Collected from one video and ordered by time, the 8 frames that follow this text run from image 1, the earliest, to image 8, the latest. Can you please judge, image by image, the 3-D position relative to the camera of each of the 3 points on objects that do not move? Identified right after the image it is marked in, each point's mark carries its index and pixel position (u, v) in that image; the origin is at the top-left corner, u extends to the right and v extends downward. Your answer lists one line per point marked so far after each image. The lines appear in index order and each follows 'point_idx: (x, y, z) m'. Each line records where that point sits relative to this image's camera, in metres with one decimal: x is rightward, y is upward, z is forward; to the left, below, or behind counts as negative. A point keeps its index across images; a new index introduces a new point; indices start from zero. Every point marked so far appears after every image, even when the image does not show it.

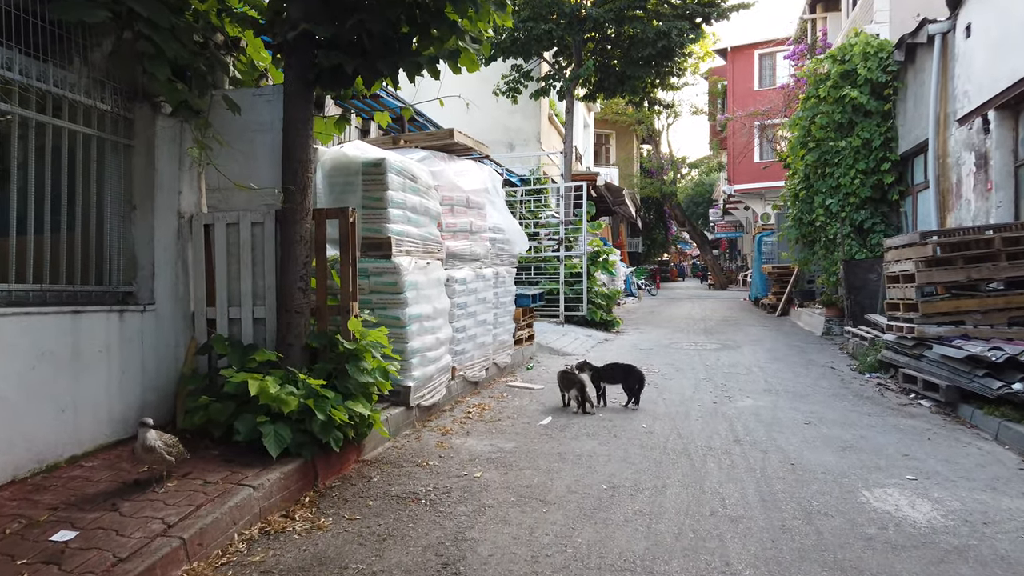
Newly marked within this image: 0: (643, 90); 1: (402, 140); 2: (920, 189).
0: (+2.7, +4.0, +14.4) m
1: (-1.0, +1.4, +6.6) m
2: (+6.1, +1.5, +10.6) m
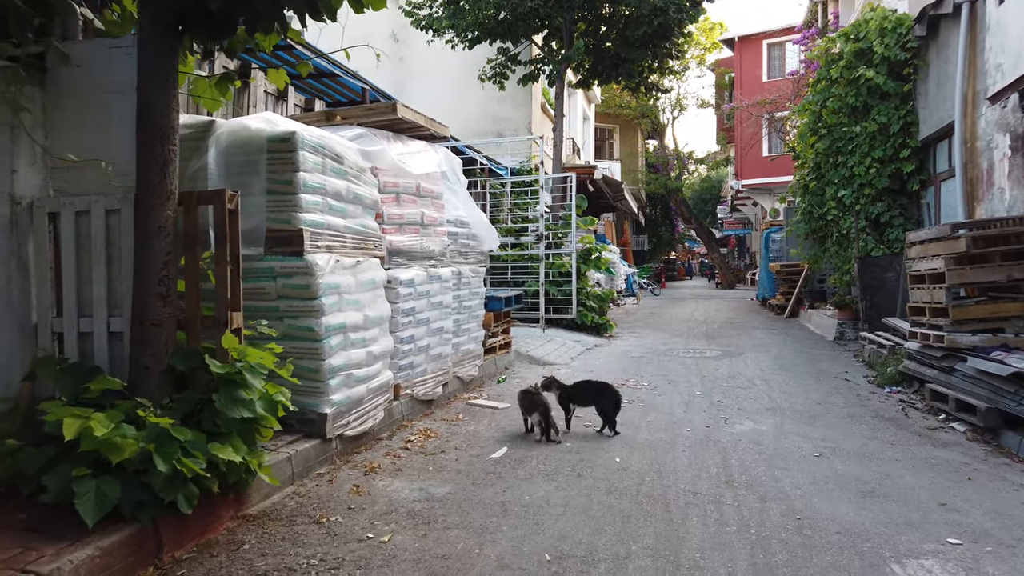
0: (+2.4, +4.0, +13.4) m
1: (-1.4, +1.4, +5.6) m
2: (+5.8, +1.5, +9.5) m
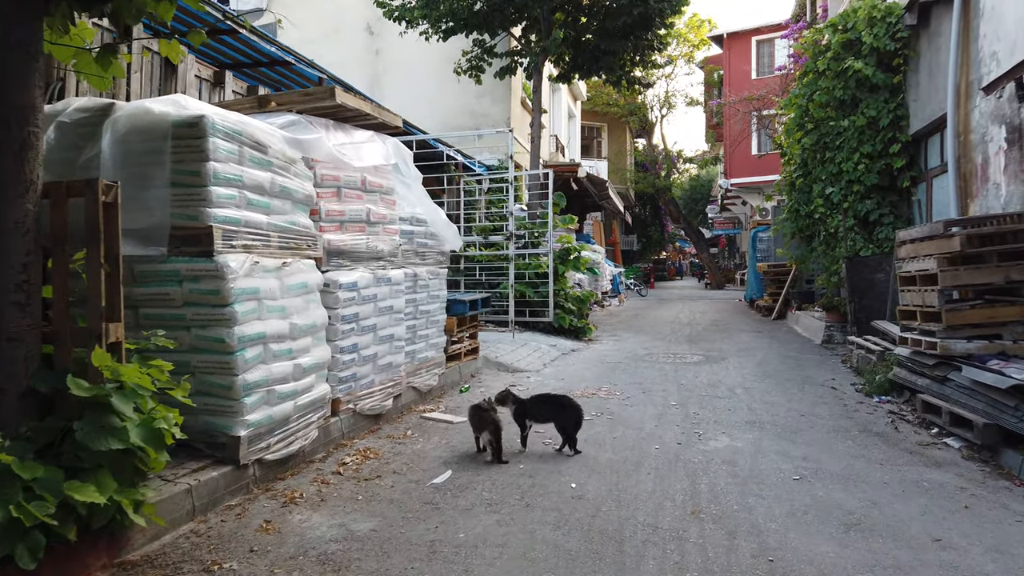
0: (+2.0, +4.0, +12.9) m
1: (-1.7, +1.3, +5.1) m
2: (+5.4, +1.5, +9.0) m
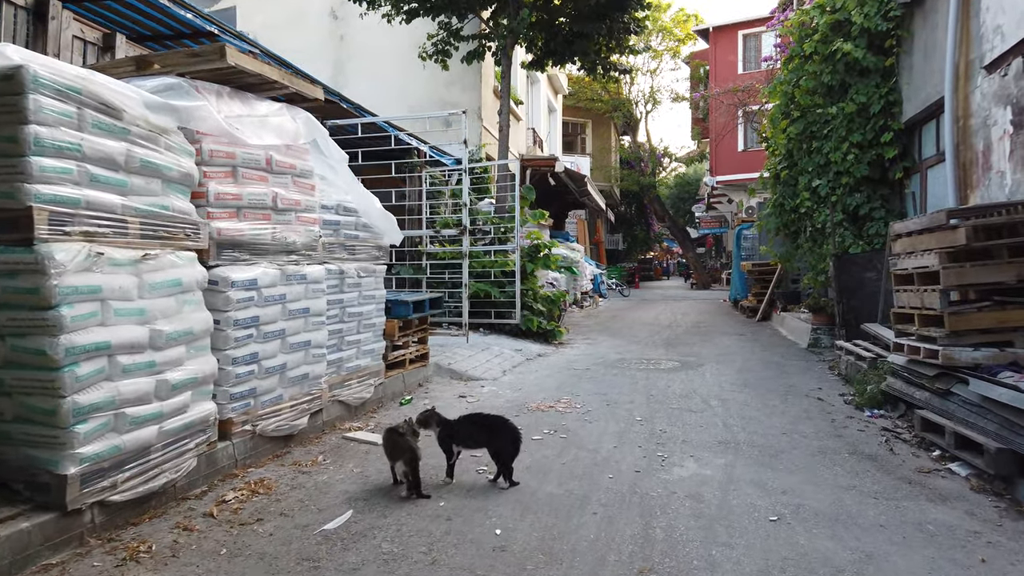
0: (+1.4, +4.0, +12.1) m
1: (-2.2, +1.4, +4.3) m
2: (+4.9, +1.5, +8.3) m
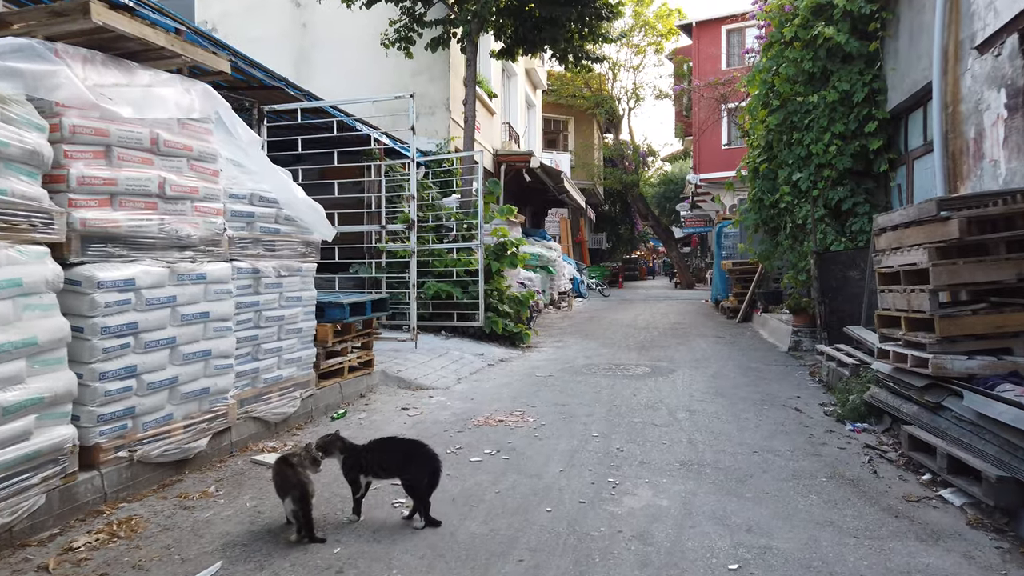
0: (+0.9, +4.0, +11.5) m
1: (-2.6, +1.3, +3.6) m
2: (+4.4, +1.5, +7.8) m
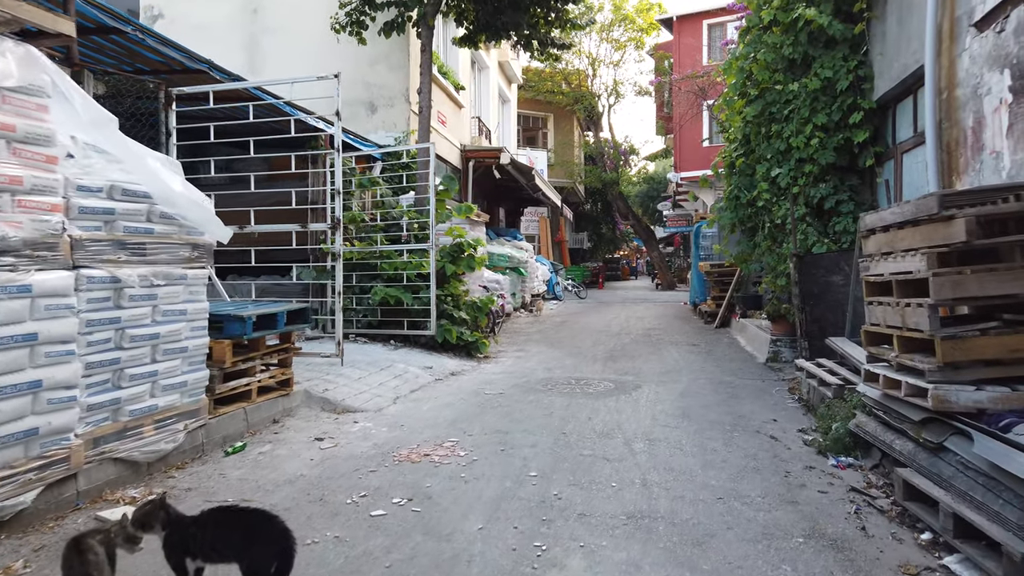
0: (+0.3, +3.9, +10.7) m
1: (-3.0, +1.3, +2.8) m
2: (+3.9, +1.4, +7.0) m
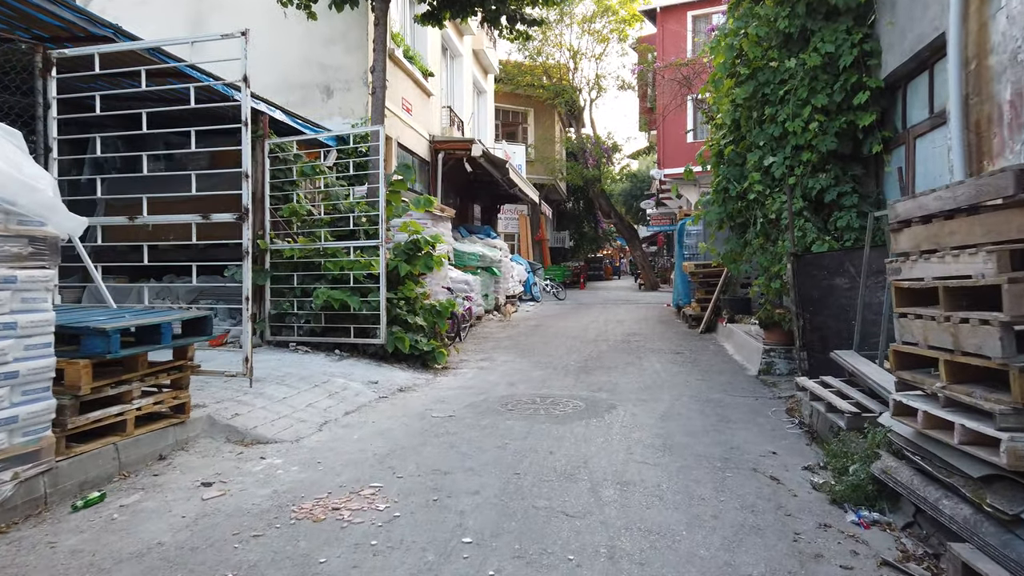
0: (-0.1, +3.9, +9.7) m
1: (-3.3, +1.2, +1.7) m
2: (+3.5, +1.4, +6.1) m
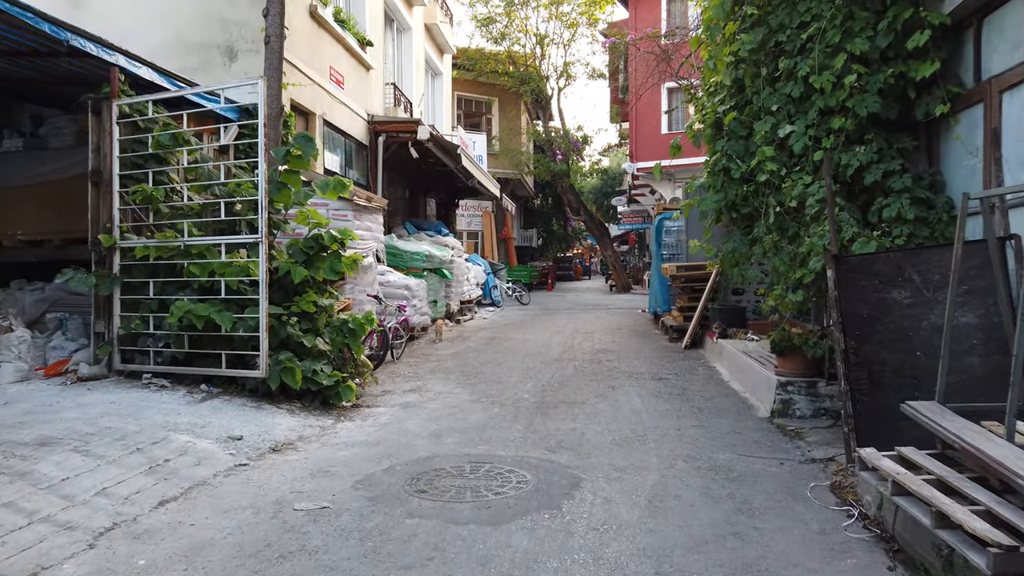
0: (-0.8, +3.8, +7.7) m
1: (-3.6, +1.1, -0.4) m
2: (+3.0, +1.3, +4.3) m
